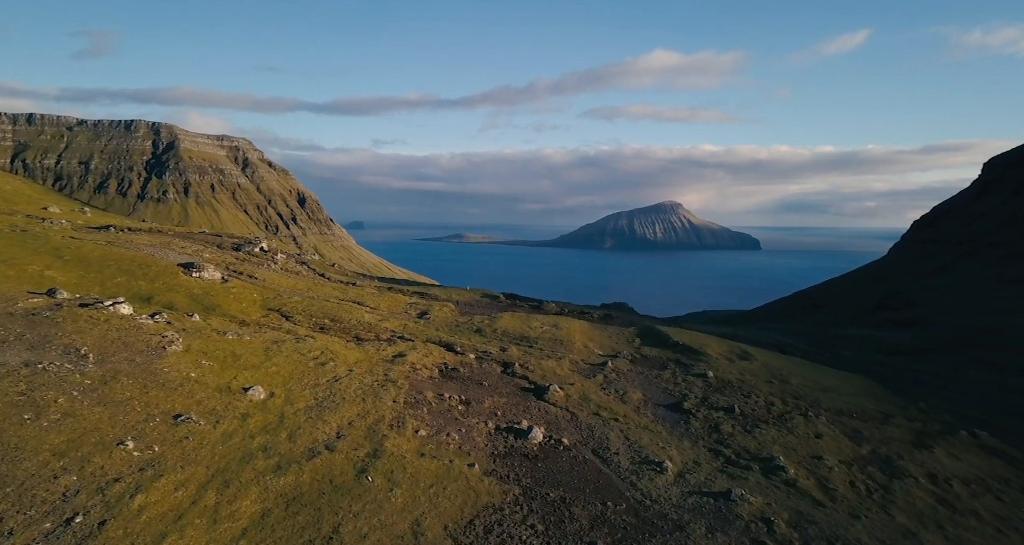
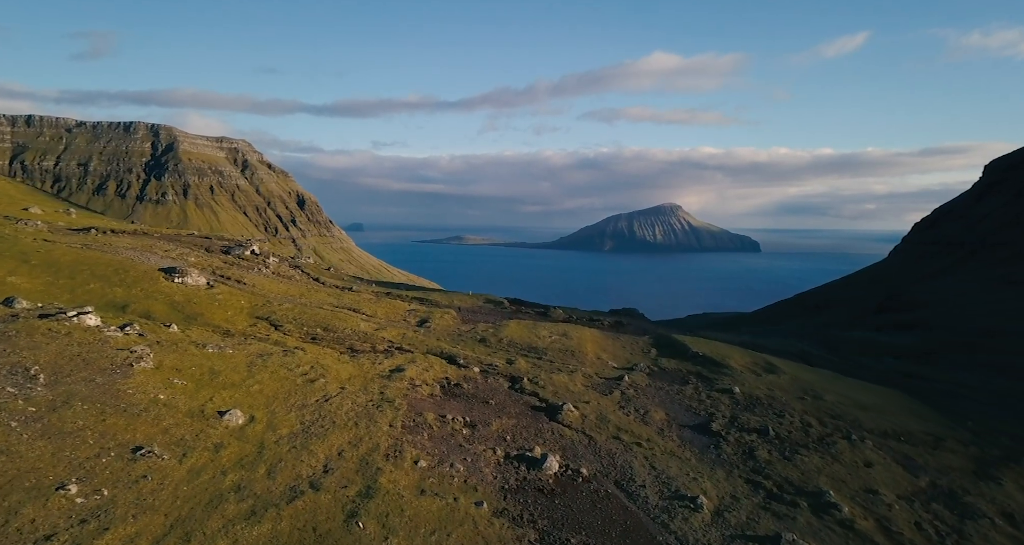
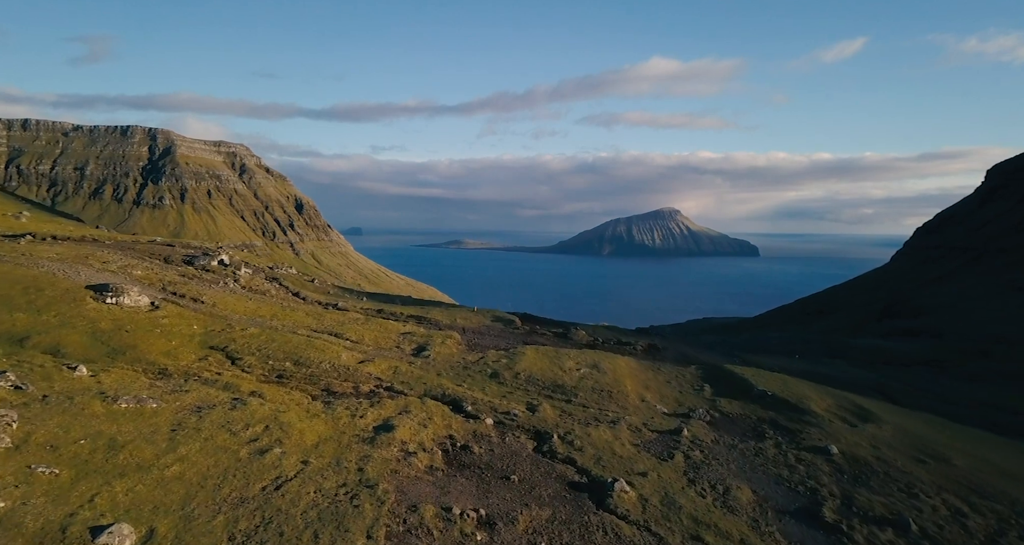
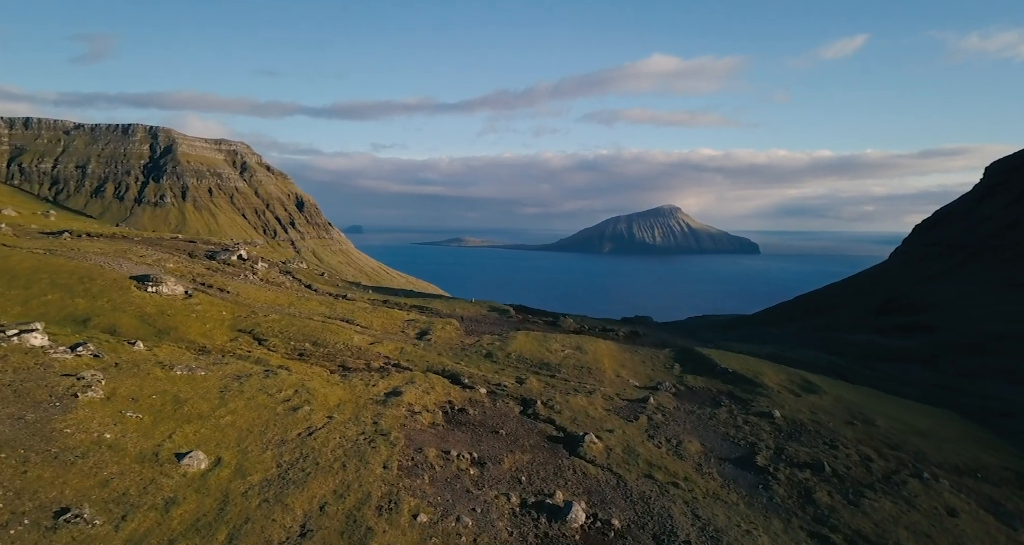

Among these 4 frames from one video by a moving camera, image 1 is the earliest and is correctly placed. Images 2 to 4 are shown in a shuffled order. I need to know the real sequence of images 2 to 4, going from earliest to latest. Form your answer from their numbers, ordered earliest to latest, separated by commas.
2, 4, 3
